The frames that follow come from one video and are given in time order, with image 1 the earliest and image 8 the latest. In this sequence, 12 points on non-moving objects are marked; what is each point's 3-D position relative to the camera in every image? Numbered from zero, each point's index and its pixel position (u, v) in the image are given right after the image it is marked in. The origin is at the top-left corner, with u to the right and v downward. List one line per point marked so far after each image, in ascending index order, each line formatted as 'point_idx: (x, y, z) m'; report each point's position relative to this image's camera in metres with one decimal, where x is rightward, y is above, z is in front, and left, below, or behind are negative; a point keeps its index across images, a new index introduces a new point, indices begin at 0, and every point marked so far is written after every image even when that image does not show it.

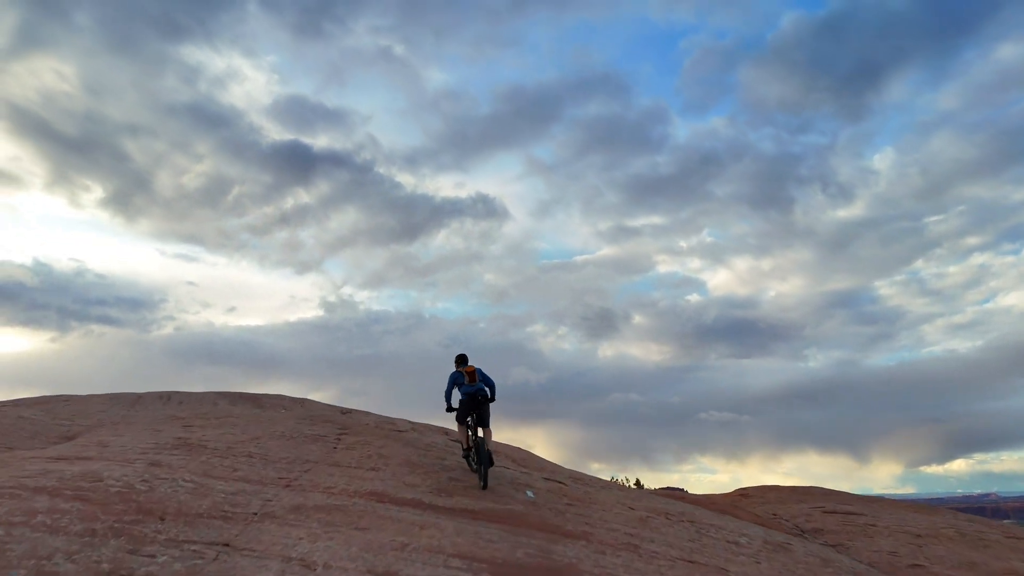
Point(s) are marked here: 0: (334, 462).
0: (-3.3, -3.2, +13.1) m
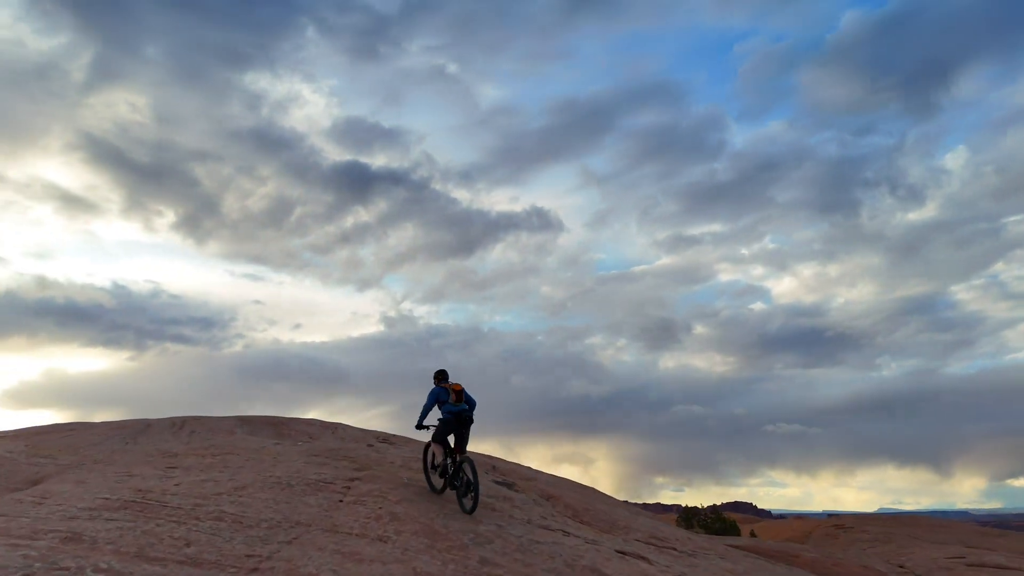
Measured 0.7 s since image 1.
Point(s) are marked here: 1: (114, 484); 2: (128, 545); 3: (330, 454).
0: (-2.5, -3.3, +9.6) m
1: (-6.7, -3.3, +11.9) m
2: (-4.5, -3.0, +8.3) m
3: (-4.2, -3.8, +16.2) m
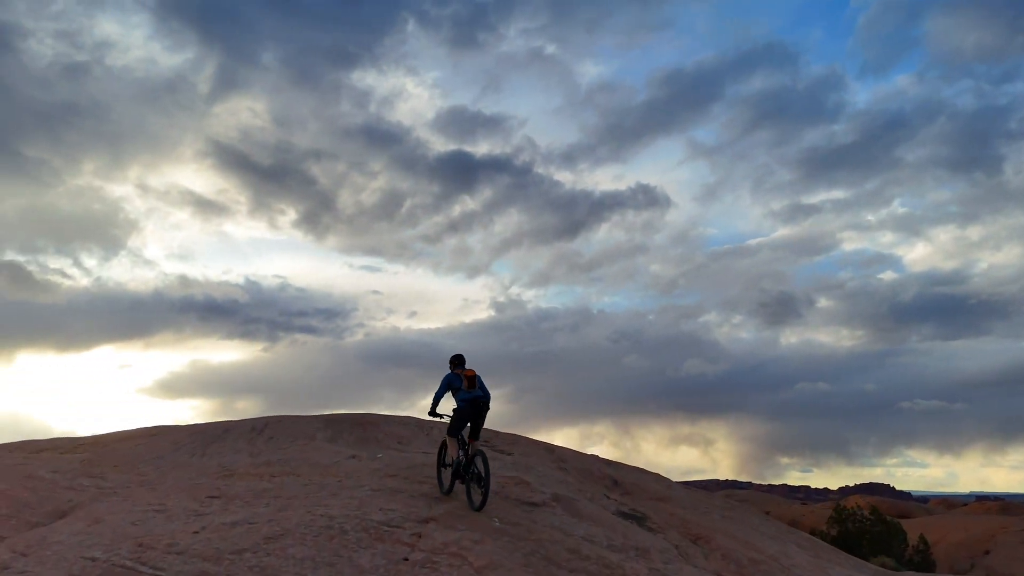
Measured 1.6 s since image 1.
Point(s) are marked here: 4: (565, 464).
0: (-1.2, -3.0, +6.4) m
1: (-5.1, -3.1, +9.3) m
2: (-3.4, -2.8, +5.4) m
3: (-1.9, -3.4, +13.2) m
4: (+1.2, -4.0, +16.2) m
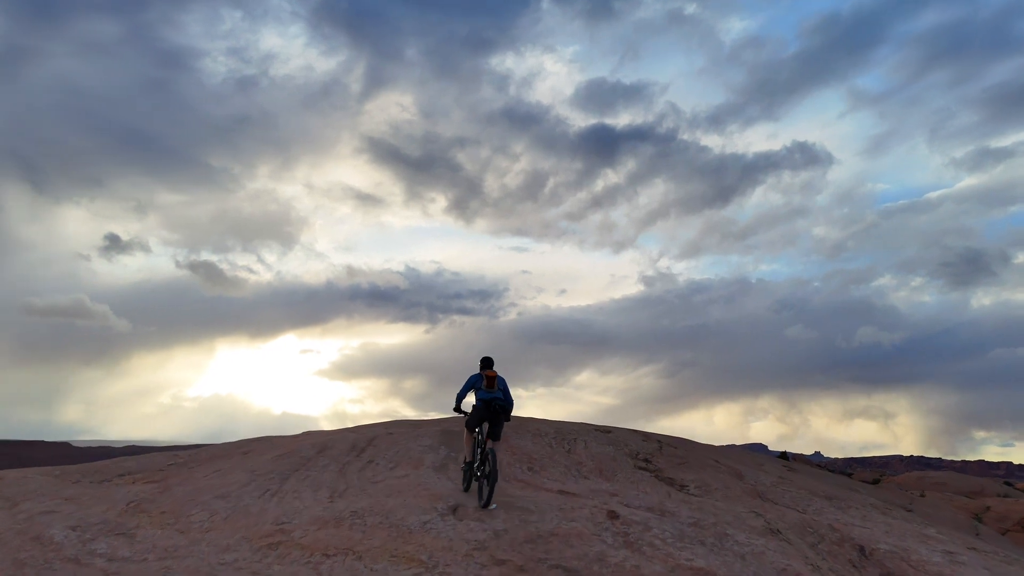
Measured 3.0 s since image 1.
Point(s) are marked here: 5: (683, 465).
0: (-0.5, -2.9, +1.6) m
1: (-3.7, -3.1, +5.3) m
2: (-2.9, -2.9, +1.1) m
3: (+0.3, -3.1, +8.4) m
4: (+3.9, -3.4, +10.8) m
5: (+3.6, -3.7, +14.8) m
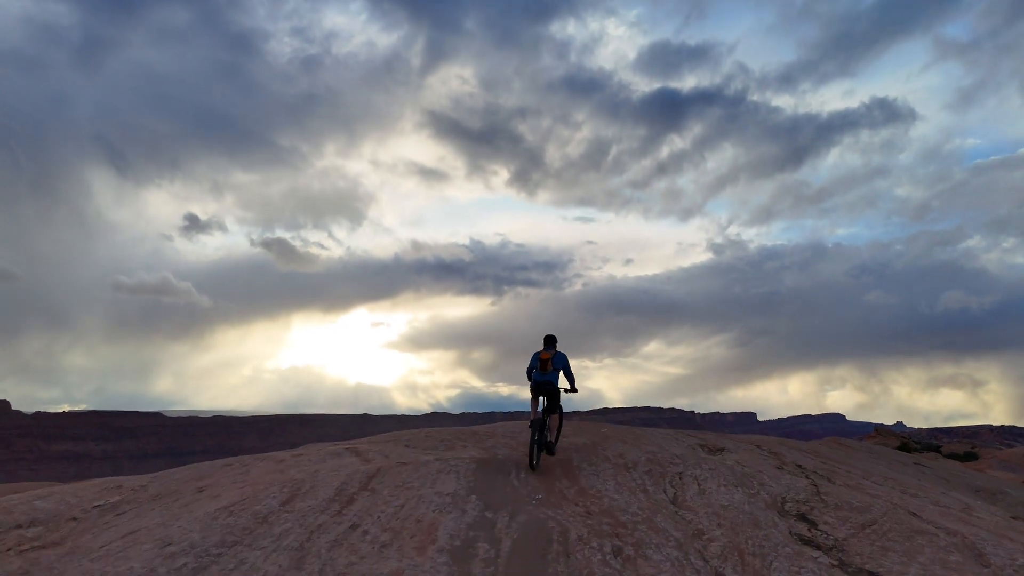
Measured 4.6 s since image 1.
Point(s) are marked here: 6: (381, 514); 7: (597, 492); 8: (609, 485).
0: (-0.6, -2.9, -3.7) m
1: (-3.4, -3.0, +0.2) m
2: (-3.0, -3.0, -4.0) m
3: (+0.8, -2.8, +3.0) m
4: (+4.6, -3.0, +5.0) m
5: (+4.7, -3.1, +9.1) m
6: (-1.5, -3.0, +9.0) m
7: (+1.3, -2.9, +10.1) m
8: (+1.5, -2.9, +10.3) m
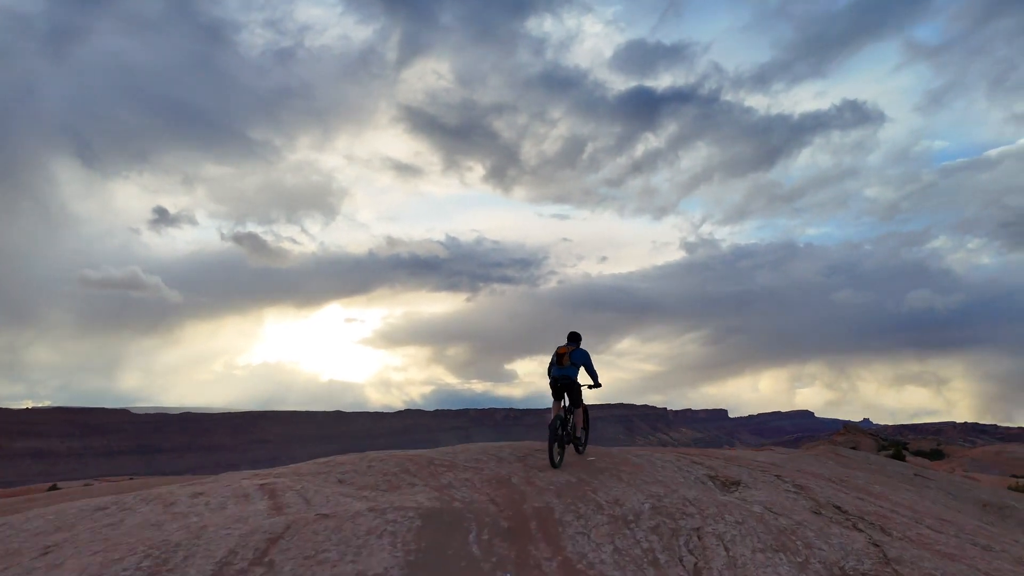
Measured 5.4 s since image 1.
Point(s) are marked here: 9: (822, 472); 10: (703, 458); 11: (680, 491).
0: (-0.5, -2.9, -6.4) m
1: (-3.4, -3.0, -2.5) m
2: (-2.9, -3.0, -6.8) m
3: (+0.7, -2.8, +0.4) m
4: (+4.5, -3.0, +2.5) m
5: (+4.4, -3.1, +6.6) m
6: (-1.8, -3.0, +6.3) m
7: (+1.0, -2.9, +7.5) m
8: (+1.2, -2.9, +7.7) m
9: (+6.7, -4.0, +15.3) m
10: (+3.7, -3.3, +13.7) m
11: (+2.4, -2.8, +9.8) m
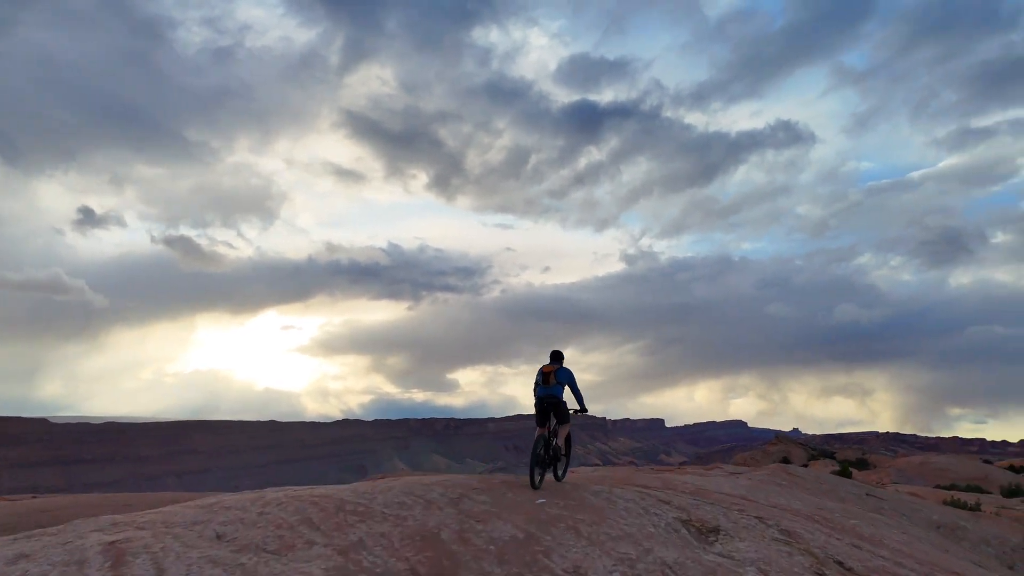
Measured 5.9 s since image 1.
0: (+0.1, -2.7, -8.6) m
1: (-3.1, -2.8, -5.0) m
2: (-2.3, -2.7, -9.2) m
3: (+0.7, -2.7, -1.8) m
4: (+4.3, -3.0, +0.6) m
5: (+3.9, -3.2, +4.7) m
6: (-2.3, -2.9, +3.9) m
7: (+0.4, -2.9, +5.3) m
8: (+0.6, -2.9, +5.5) m
9: (+5.5, -4.2, +13.5) m
10: (+2.6, -3.4, +11.7) m
11: (+1.6, -2.9, +7.7) m
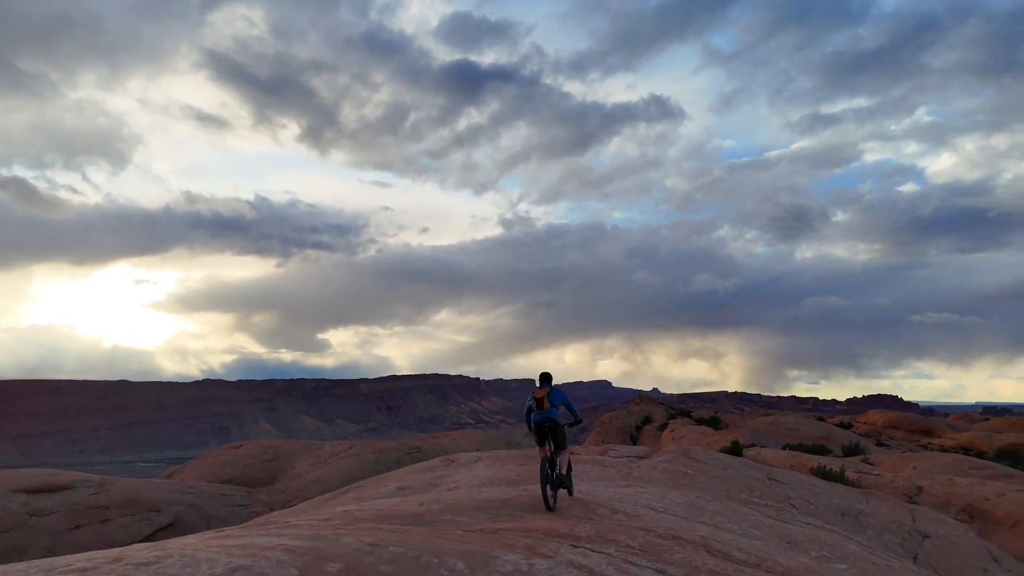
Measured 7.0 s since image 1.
0: (+2.7, -4.4, -9.9) m
1: (-1.1, -4.3, -6.9) m
2: (+0.5, -4.4, -10.9) m
3: (+2.1, -4.0, -3.1) m
4: (+5.2, -4.3, -0.1) m
5: (+4.1, -4.2, +3.9) m
6: (-1.8, -3.9, +2.0) m
7: (+0.6, -3.8, +3.9) m
8: (+0.7, -3.8, +4.1) m
9: (+4.1, -4.7, +12.9) m
10: (+1.6, -4.0, +10.5) m
11: (+1.3, -3.7, +6.4) m
